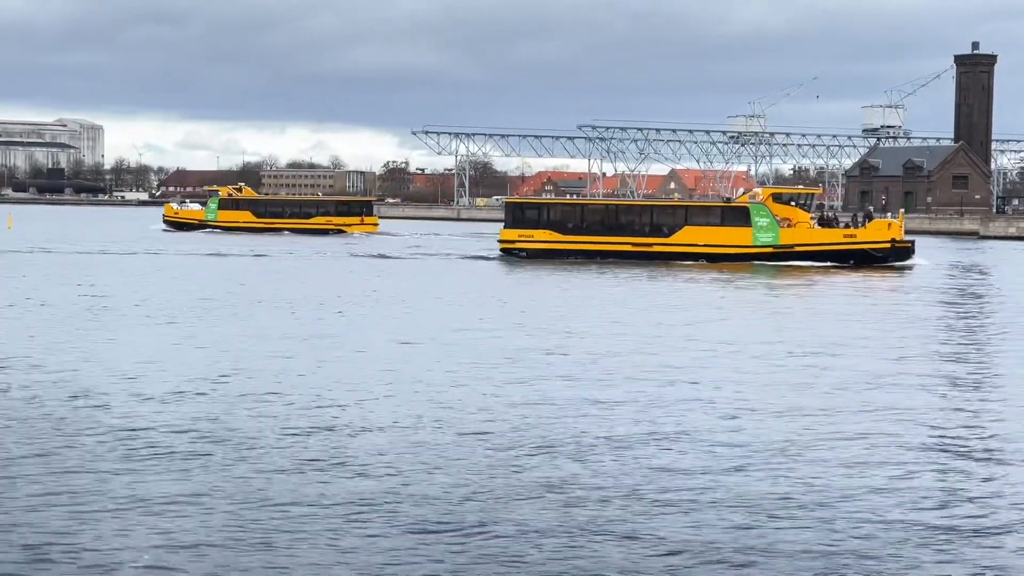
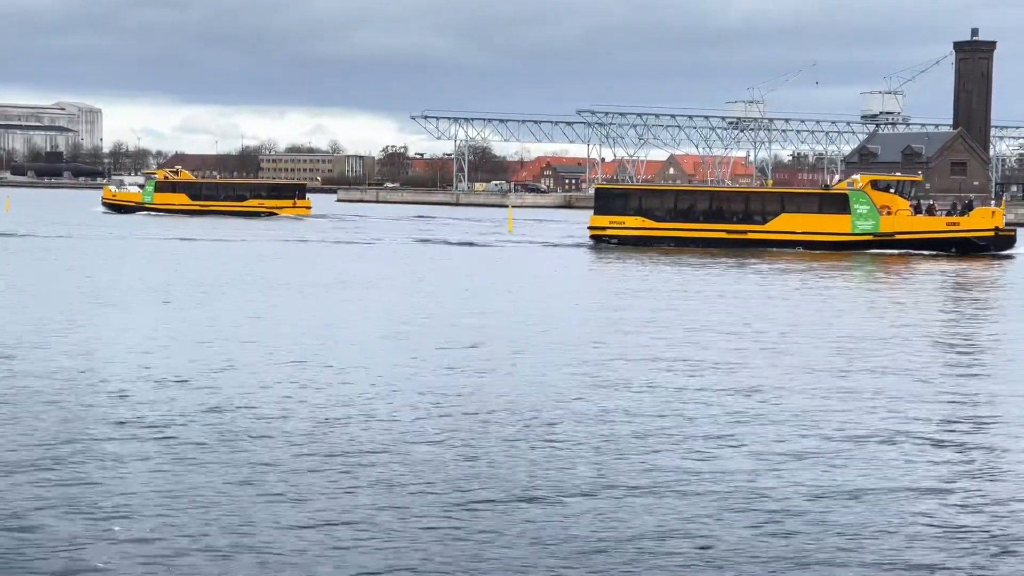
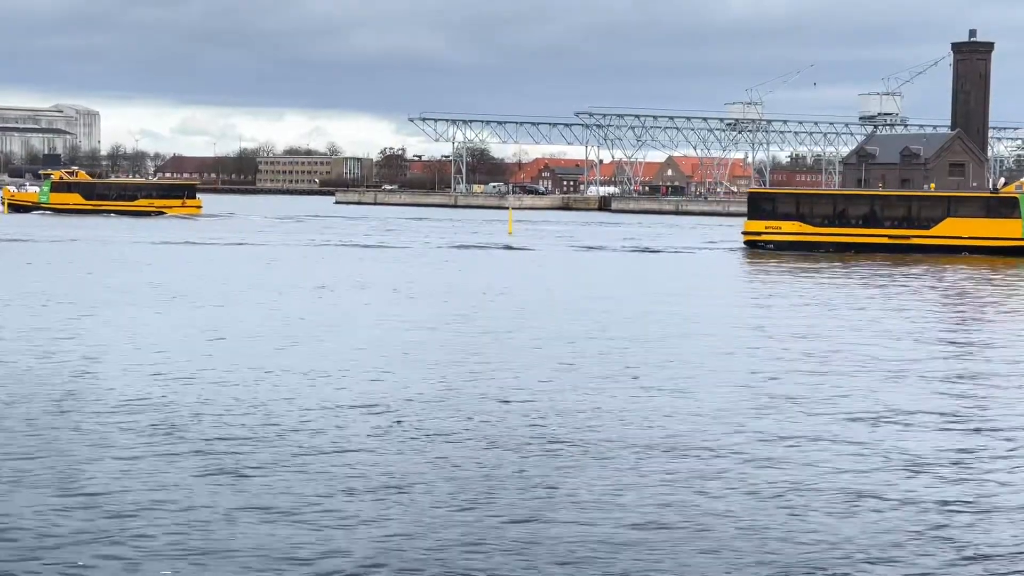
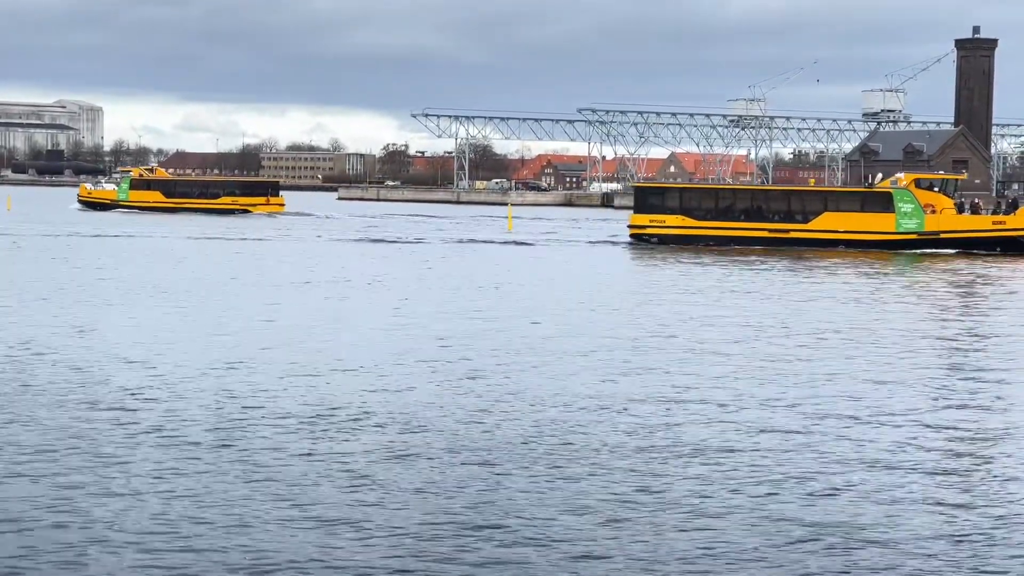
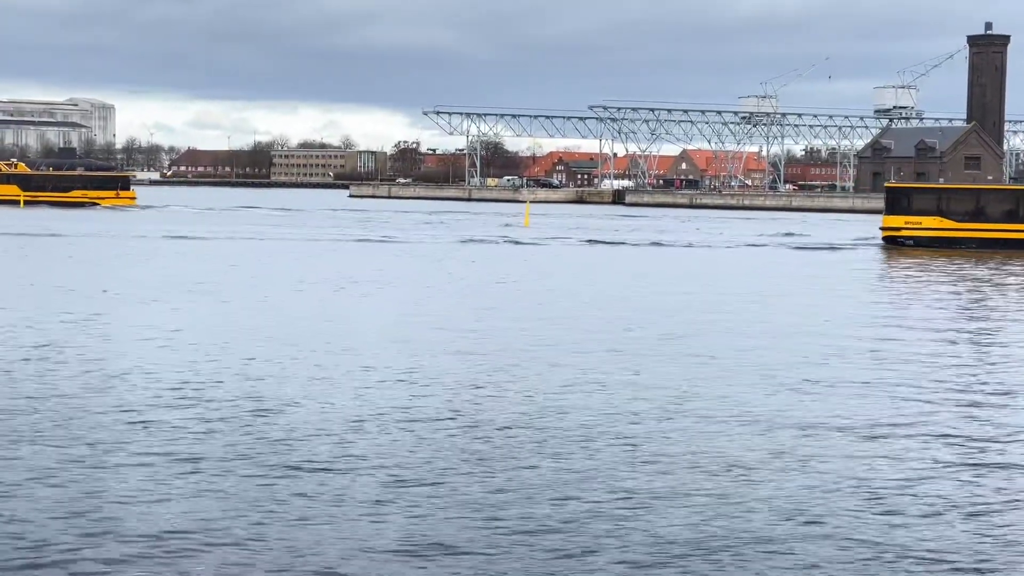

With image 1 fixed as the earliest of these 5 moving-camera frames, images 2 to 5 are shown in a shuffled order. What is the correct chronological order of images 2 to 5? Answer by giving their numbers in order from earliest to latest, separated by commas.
2, 4, 3, 5
